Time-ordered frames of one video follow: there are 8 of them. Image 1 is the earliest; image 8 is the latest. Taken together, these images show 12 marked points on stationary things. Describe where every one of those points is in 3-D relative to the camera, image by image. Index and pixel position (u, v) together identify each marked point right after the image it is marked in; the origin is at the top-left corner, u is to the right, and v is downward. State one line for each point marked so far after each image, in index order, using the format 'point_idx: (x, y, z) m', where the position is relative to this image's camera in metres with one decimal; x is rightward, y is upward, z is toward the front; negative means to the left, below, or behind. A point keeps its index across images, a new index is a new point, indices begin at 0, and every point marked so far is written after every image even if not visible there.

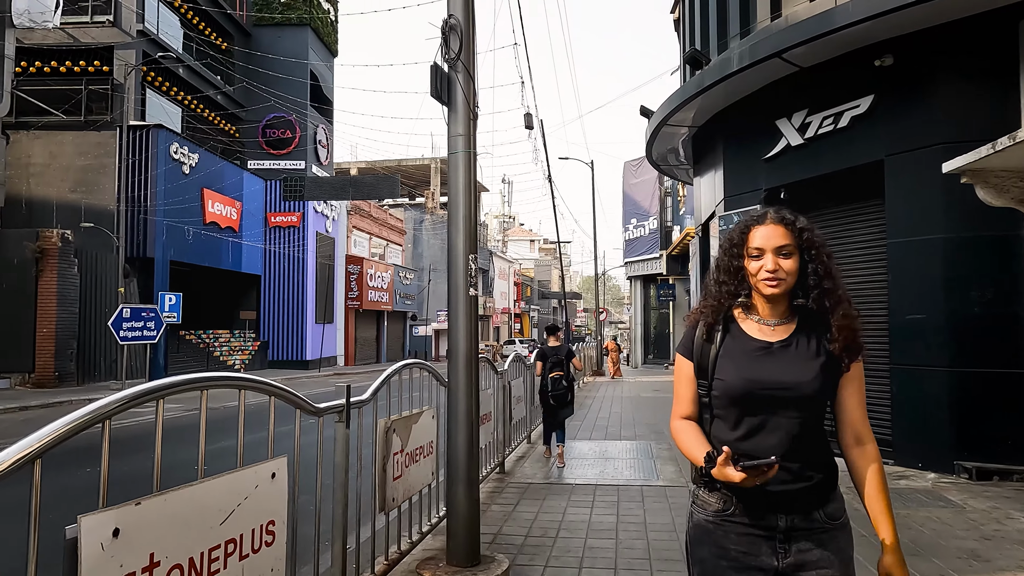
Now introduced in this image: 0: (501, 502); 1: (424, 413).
0: (-0.1, -2.0, +6.1) m
1: (-0.6, -0.8, +4.4) m
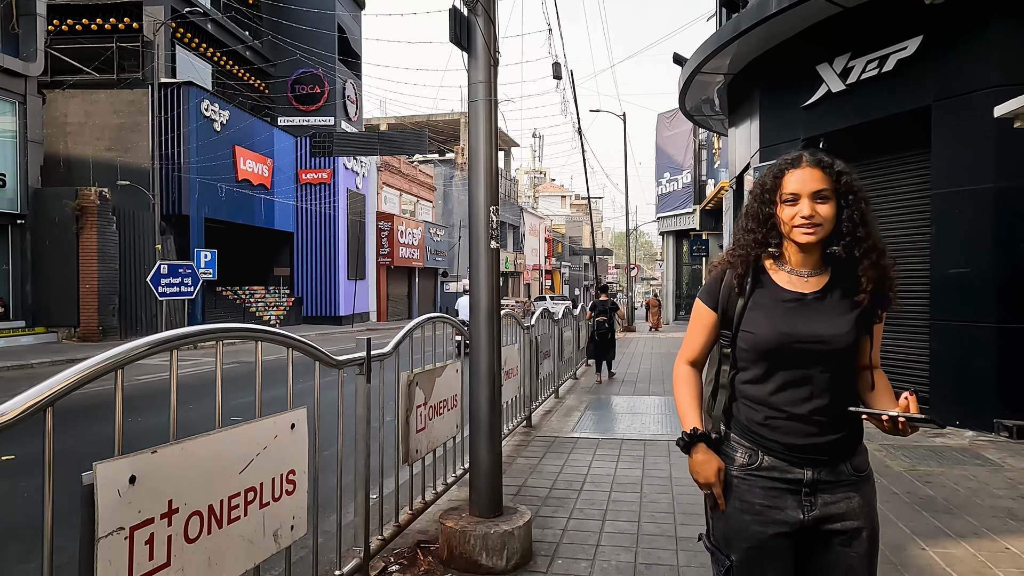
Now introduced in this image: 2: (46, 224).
0: (+0.1, -1.5, +6.1) m
1: (-0.4, -0.5, +4.4) m
2: (-11.4, +1.6, +16.3) m
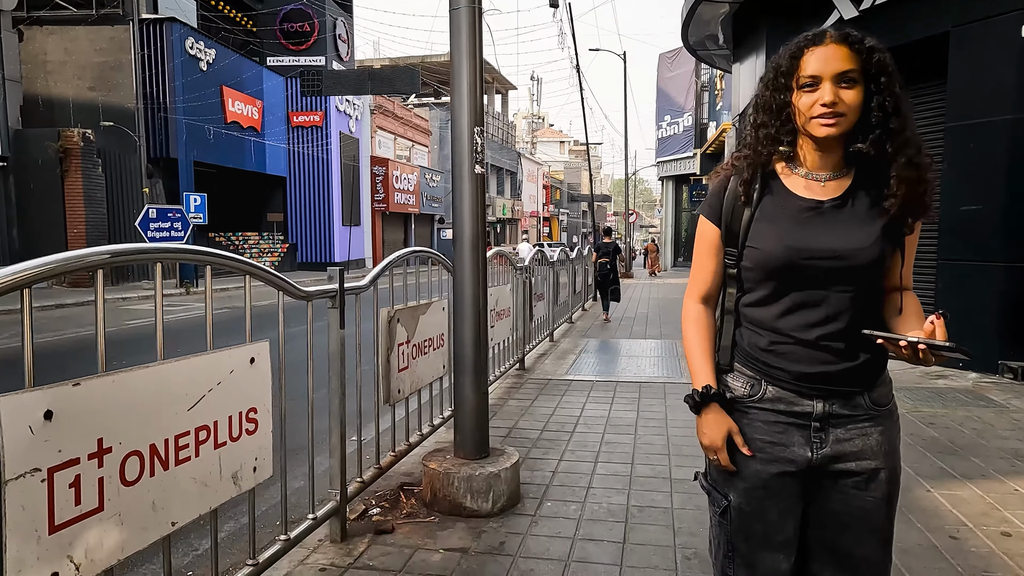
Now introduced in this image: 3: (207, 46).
0: (+0.1, -1.0, +5.9) m
1: (-0.5, -0.1, +4.2) m
2: (-11.5, +2.9, +15.8) m
3: (-9.1, +7.2, +19.7) m
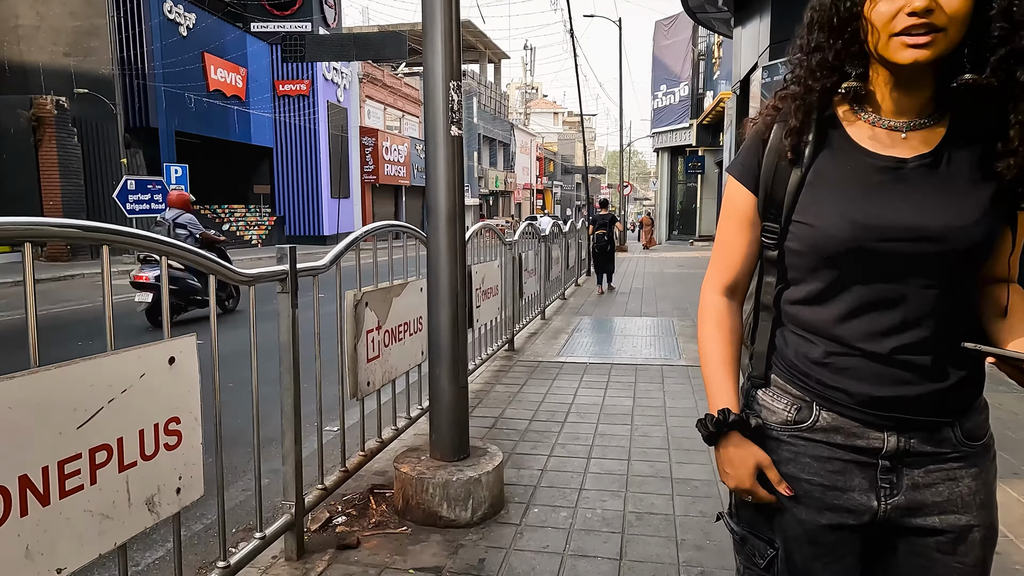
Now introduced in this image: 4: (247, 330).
0: (0.0, -0.8, +5.6) m
1: (-0.6, 0.0, +3.8) m
2: (-11.7, +3.5, +15.2) m
3: (-9.3, +8.0, +18.9) m
4: (-2.7, -0.4, +6.7) m
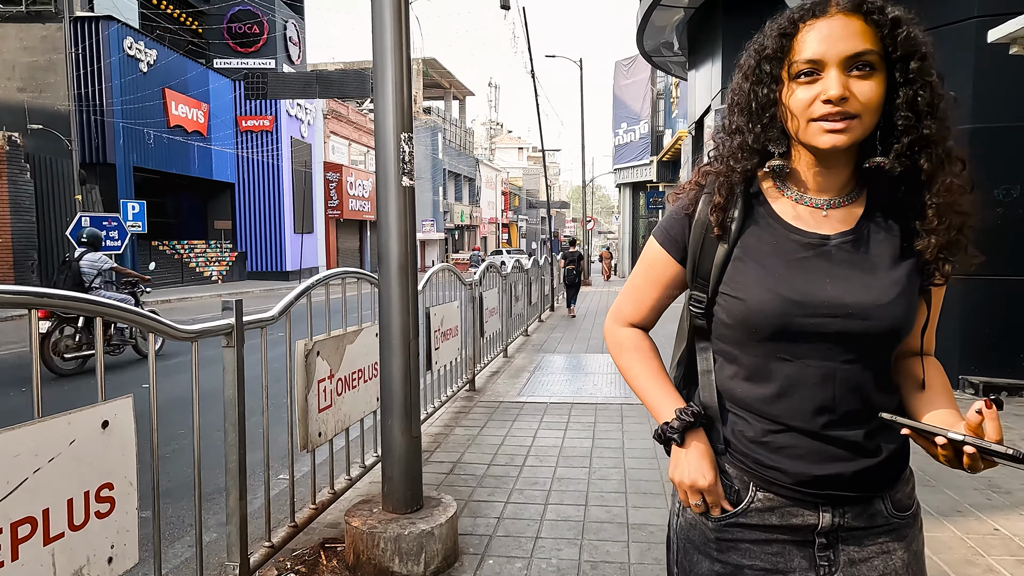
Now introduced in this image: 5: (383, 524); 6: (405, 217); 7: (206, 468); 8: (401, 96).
0: (-0.4, -1.1, +5.5) m
1: (-0.8, -0.2, +3.8) m
2: (-12.6, +2.6, +14.7) m
3: (-10.4, +6.9, +18.8) m
4: (-3.1, -0.8, +6.5) m
5: (-0.6, -1.0, +2.9) m
6: (-0.5, +0.3, +3.0) m
7: (-2.0, -1.2, +4.3) m
8: (-0.5, +0.9, +3.0) m
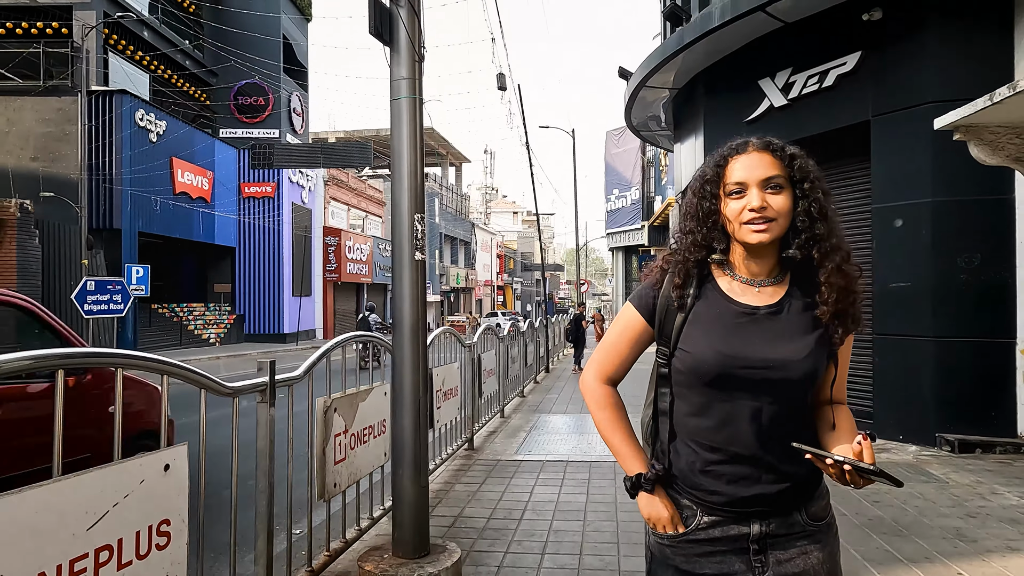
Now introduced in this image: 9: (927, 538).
0: (-0.4, -1.7, +5.8) m
1: (-0.8, -0.6, +4.1) m
2: (-12.7, +1.2, +15.2) m
3: (-10.5, +5.0, +19.6) m
4: (-3.1, -1.5, +6.8) m
5: (-0.6, -1.3, +3.2) m
6: (-0.5, 0.0, +3.4) m
7: (-2.0, -1.6, +4.5) m
8: (-0.5, +0.5, +3.4) m
9: (+2.6, -1.5, +4.1) m
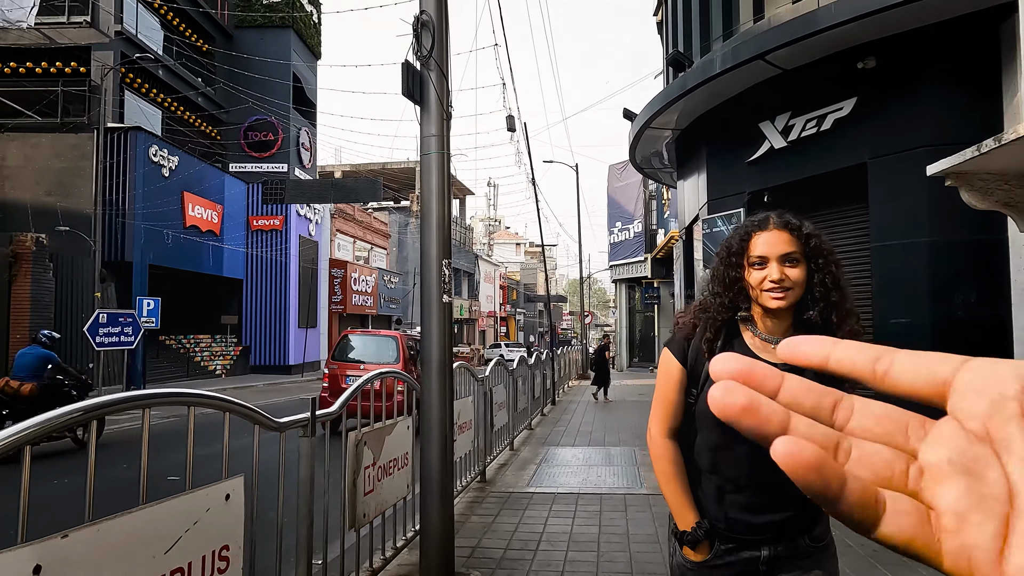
0: (-0.3, -2.0, +5.9) m
1: (-0.7, -0.9, +4.3) m
2: (-12.5, +0.4, +15.5) m
3: (-10.3, +4.1, +20.1) m
4: (-3.0, -1.9, +7.0) m
5: (-0.5, -1.5, +3.3) m
6: (-0.4, -0.2, +3.6) m
7: (-1.9, -1.9, +4.7) m
8: (-0.4, +0.3, +3.7) m
9: (+2.7, -1.8, +4.2) m
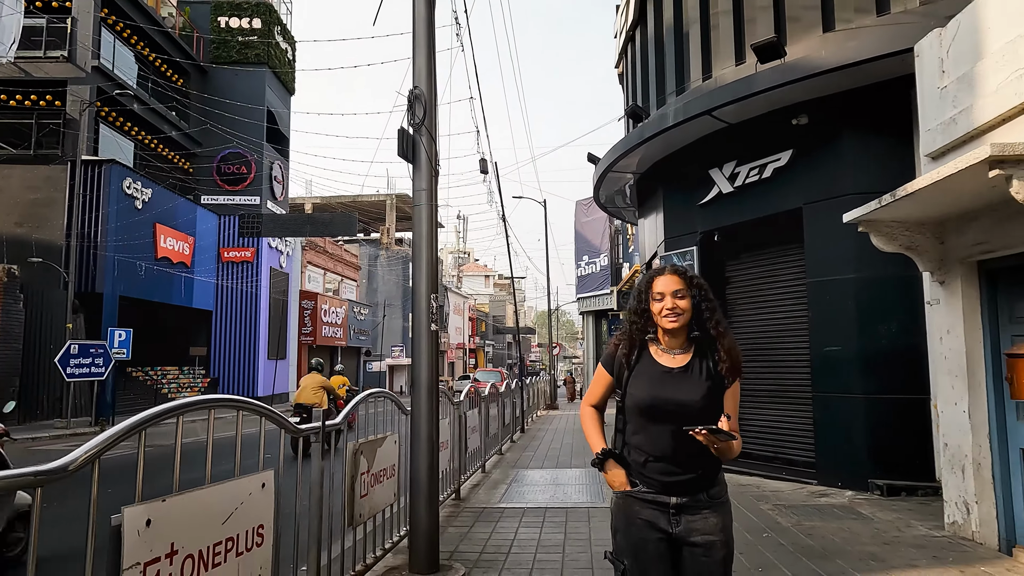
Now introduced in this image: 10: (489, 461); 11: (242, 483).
0: (-0.5, -2.3, +6.5) m
1: (-0.9, -1.1, +4.9) m
2: (-13.2, -0.3, +15.6) m
3: (-11.2, +3.1, +20.4) m
4: (-3.3, -2.2, +7.4) m
5: (-0.6, -1.7, +3.9) m
6: (-0.5, -0.4, +4.3) m
7: (-2.1, -2.1, +5.2) m
8: (-0.5, +0.1, +4.3) m
9: (+2.5, -2.0, +4.9) m
10: (-0.4, -2.8, +10.8) m
11: (-1.2, -0.8, +2.8) m
